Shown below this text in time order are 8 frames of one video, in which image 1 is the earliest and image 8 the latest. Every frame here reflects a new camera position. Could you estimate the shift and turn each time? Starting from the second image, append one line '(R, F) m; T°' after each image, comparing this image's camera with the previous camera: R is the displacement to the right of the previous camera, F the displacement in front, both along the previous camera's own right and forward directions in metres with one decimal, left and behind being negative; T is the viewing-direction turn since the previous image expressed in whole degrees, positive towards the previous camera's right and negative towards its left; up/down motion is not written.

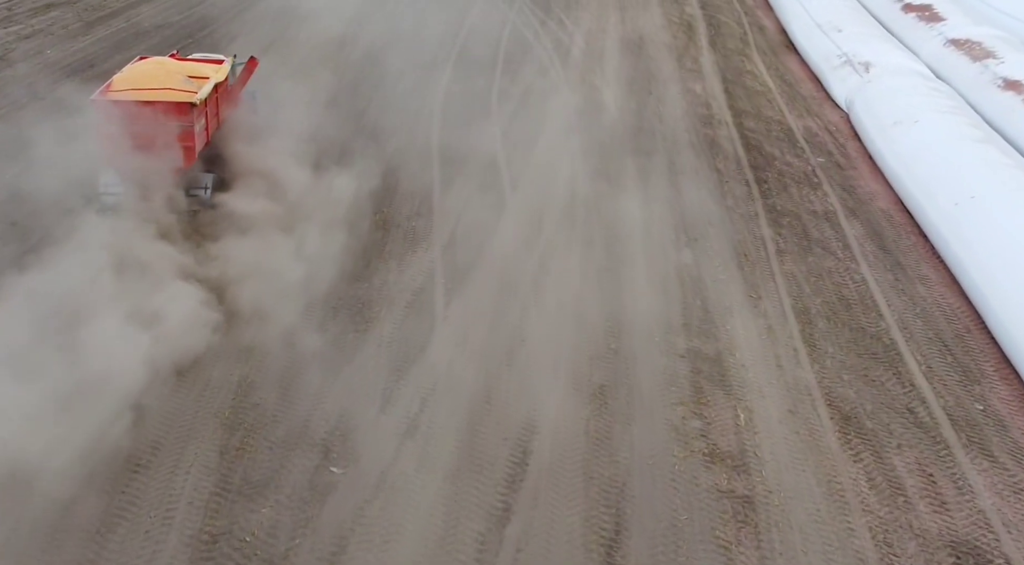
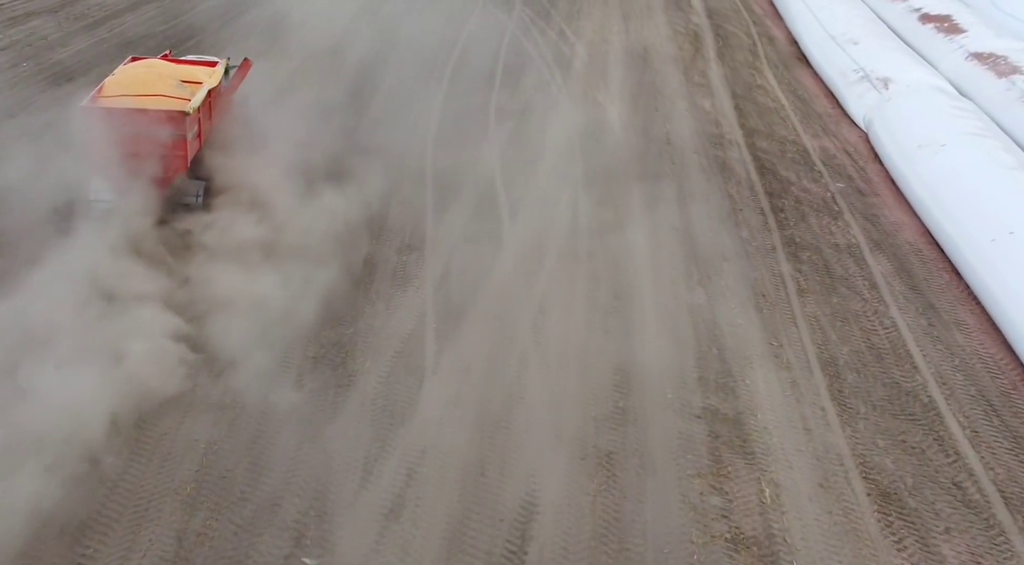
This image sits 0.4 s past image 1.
(0.0, +0.6) m; 0°
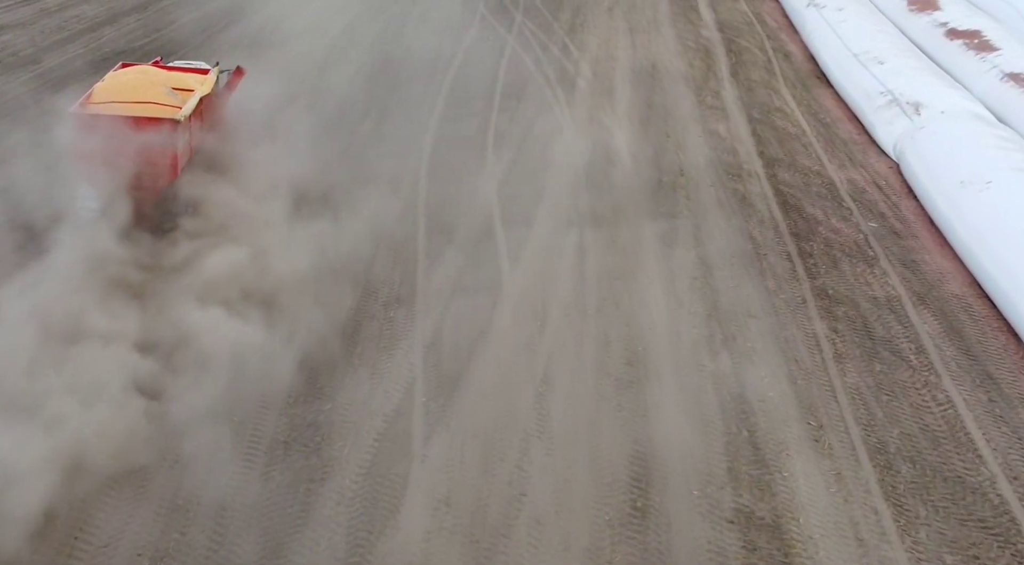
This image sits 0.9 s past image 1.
(0.0, +0.8) m; 0°
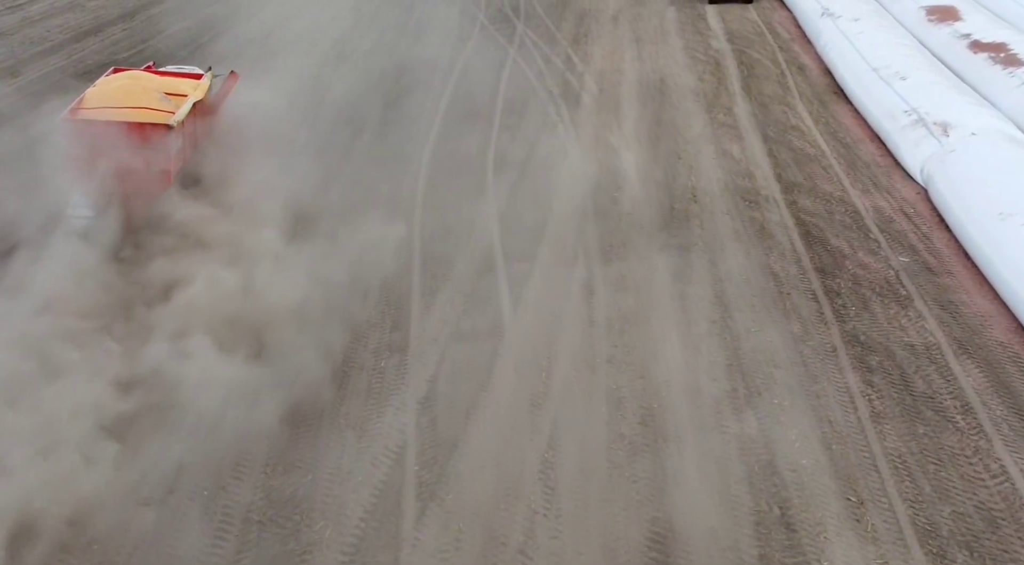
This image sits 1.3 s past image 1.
(0.0, +0.6) m; 0°
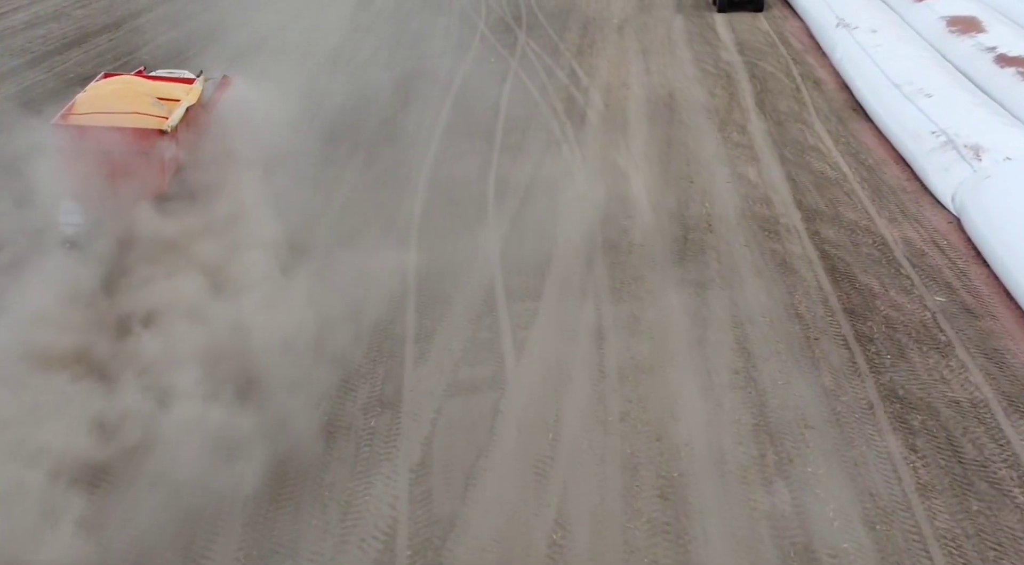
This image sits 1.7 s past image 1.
(0.0, +0.6) m; 0°
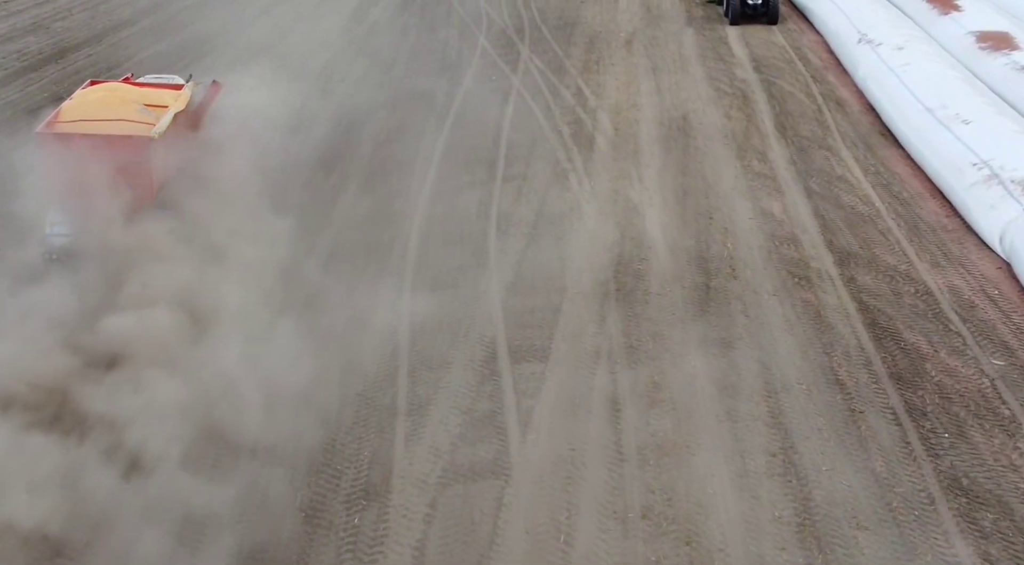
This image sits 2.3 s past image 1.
(0.0, +0.8) m; 0°
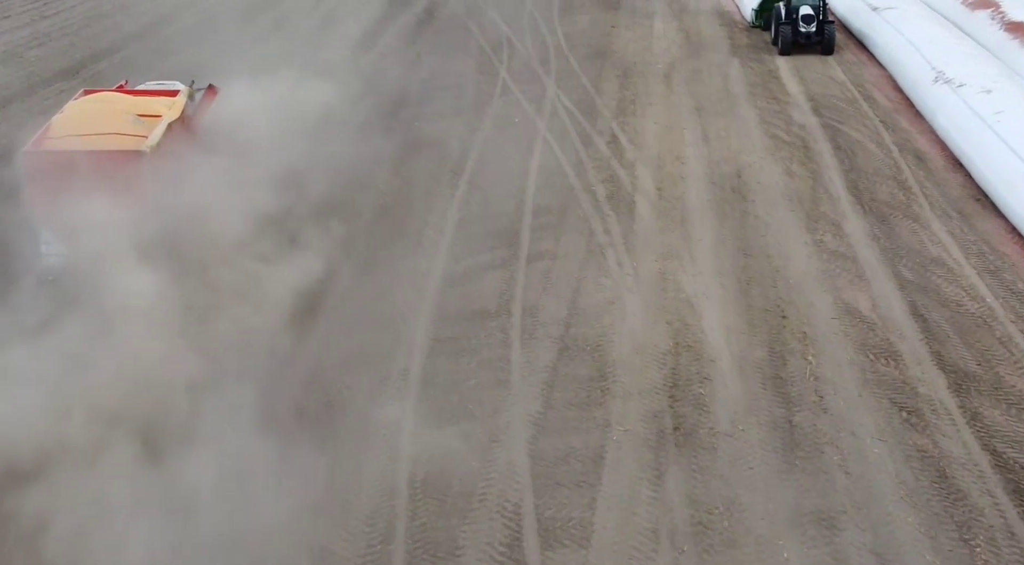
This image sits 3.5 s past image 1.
(-0.1, +1.6) m; -1°
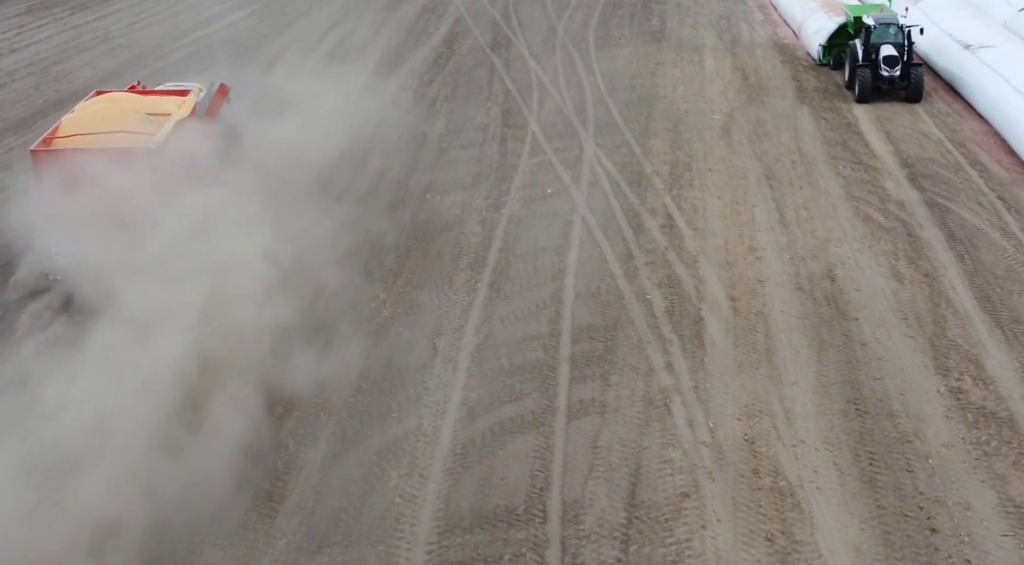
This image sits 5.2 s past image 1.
(-0.1, +2.0) m; -1°
